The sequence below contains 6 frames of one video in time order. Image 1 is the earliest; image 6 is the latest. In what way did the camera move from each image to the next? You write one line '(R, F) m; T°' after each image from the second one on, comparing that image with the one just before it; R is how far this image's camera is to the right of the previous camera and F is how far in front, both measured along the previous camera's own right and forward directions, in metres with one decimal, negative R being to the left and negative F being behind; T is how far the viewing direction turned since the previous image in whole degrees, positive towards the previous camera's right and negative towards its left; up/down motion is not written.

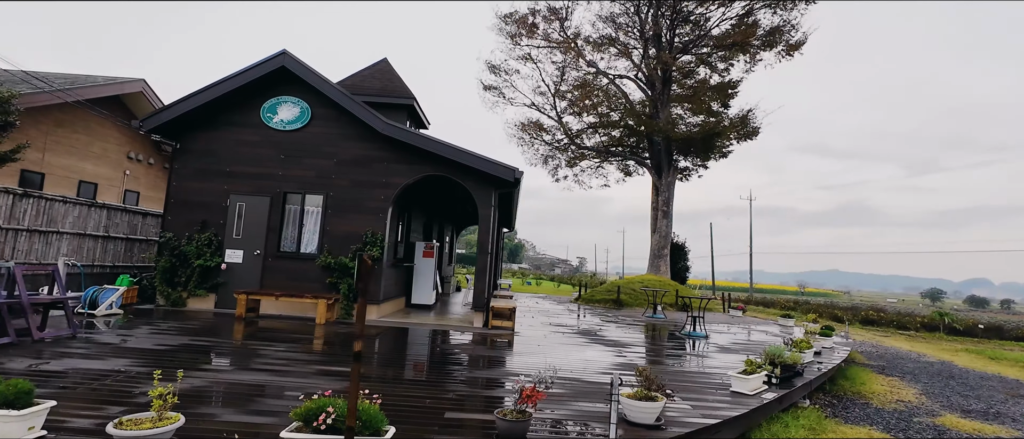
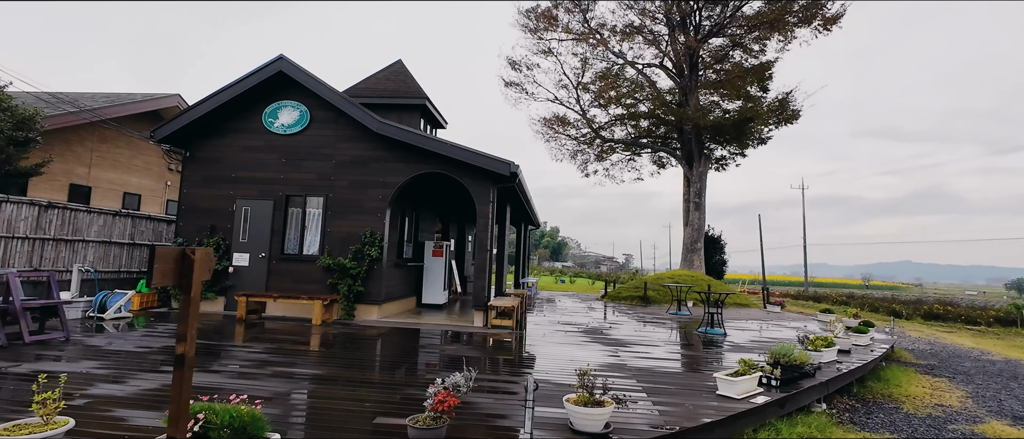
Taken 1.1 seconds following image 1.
(+0.7, +0.3) m; -5°
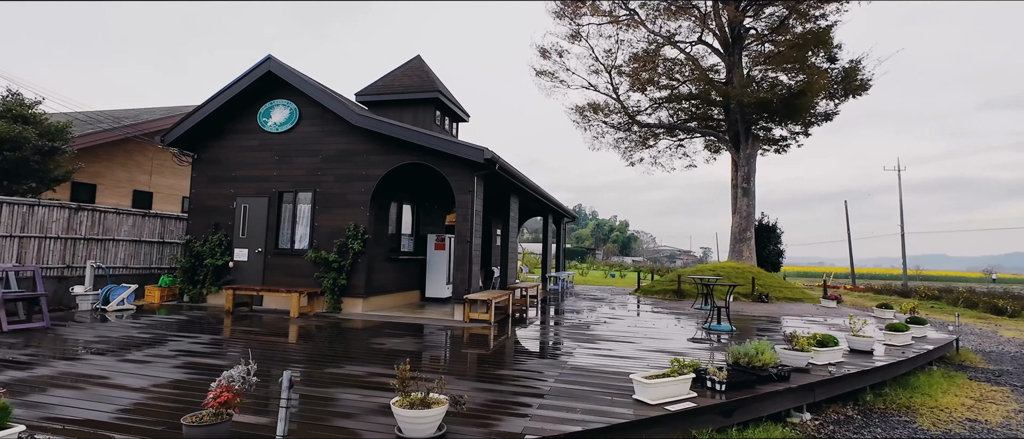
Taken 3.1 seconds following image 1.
(+1.4, +0.5) m; -9°
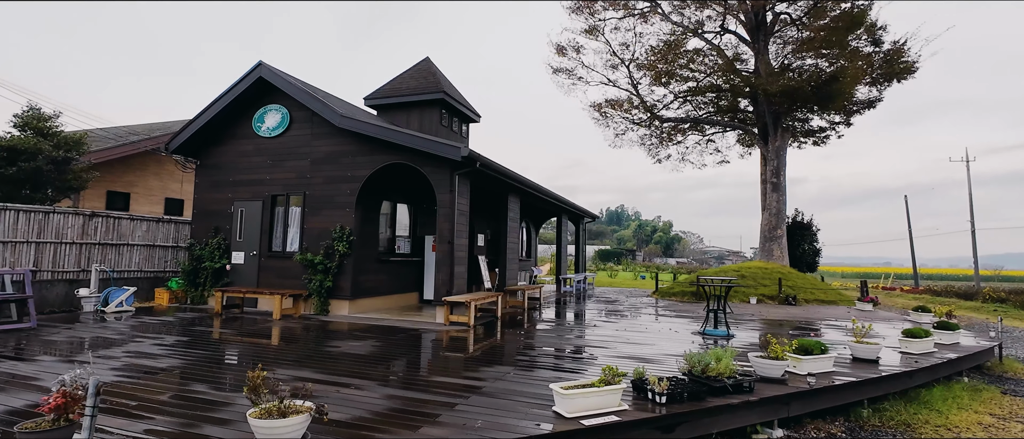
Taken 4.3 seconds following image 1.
(+0.9, +0.3) m; -5°
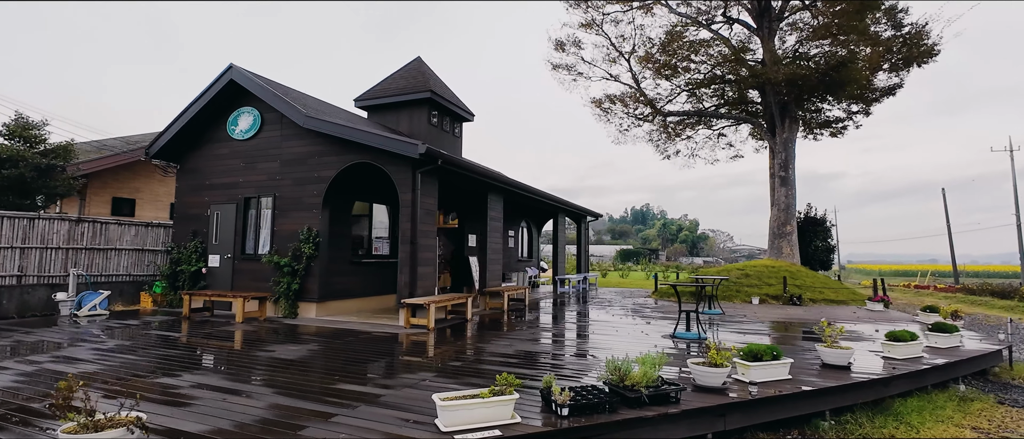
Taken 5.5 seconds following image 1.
(+0.9, +0.3) m; -3°
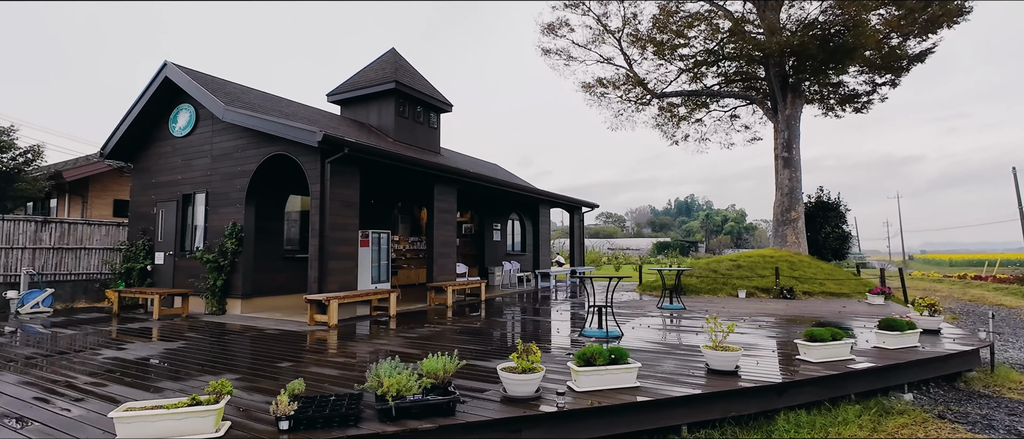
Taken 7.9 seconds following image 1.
(+1.8, +0.6) m; -5°
